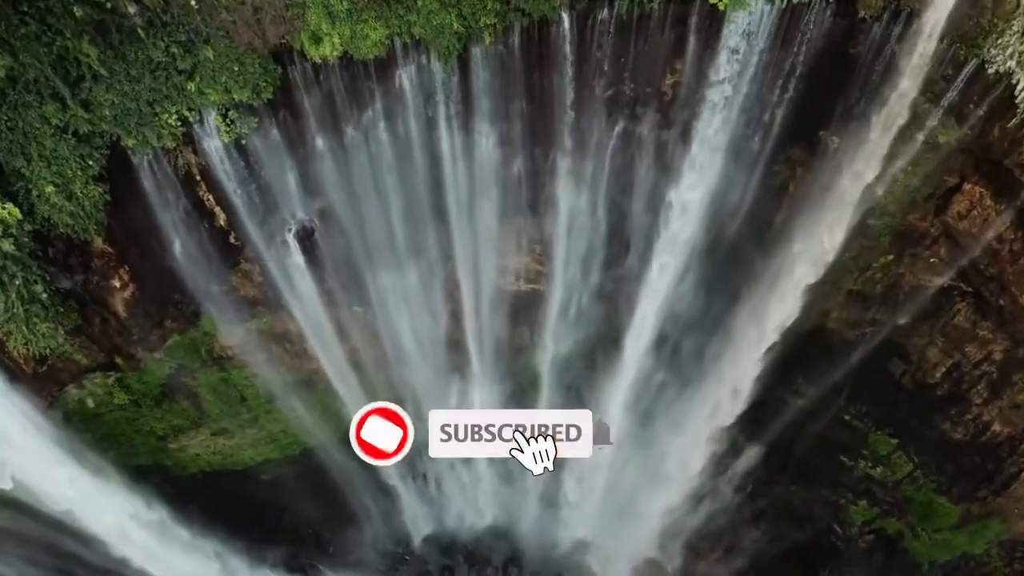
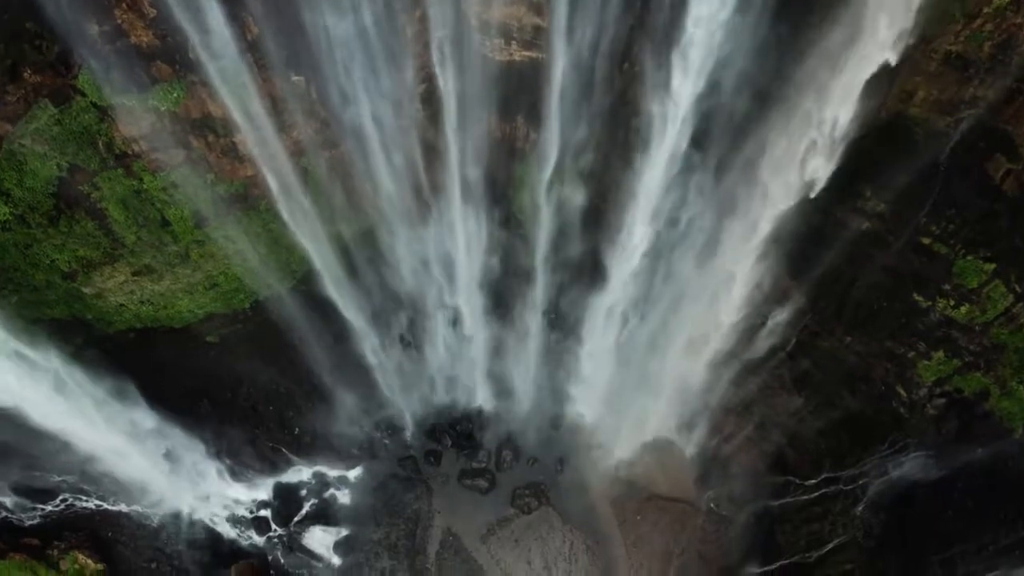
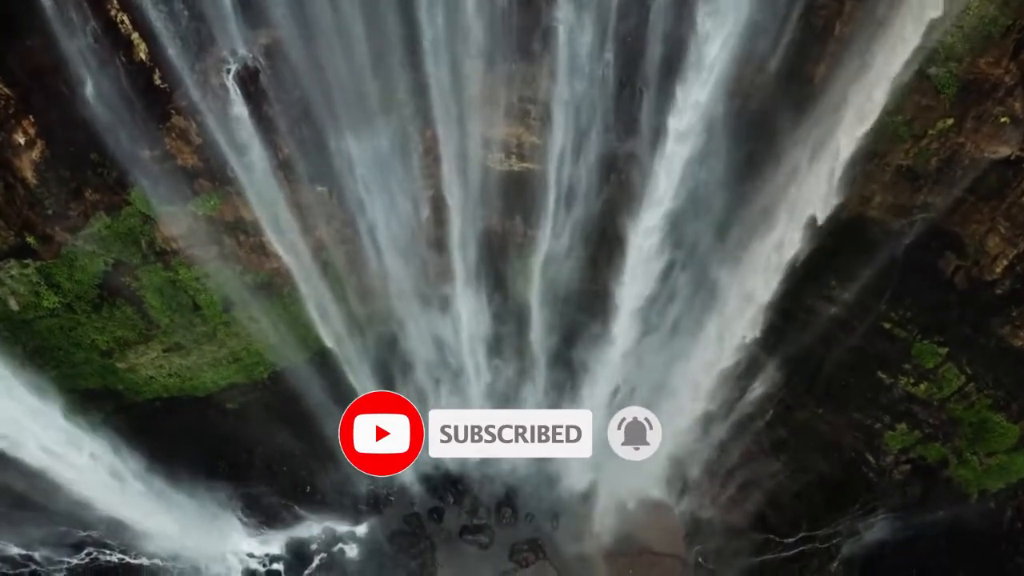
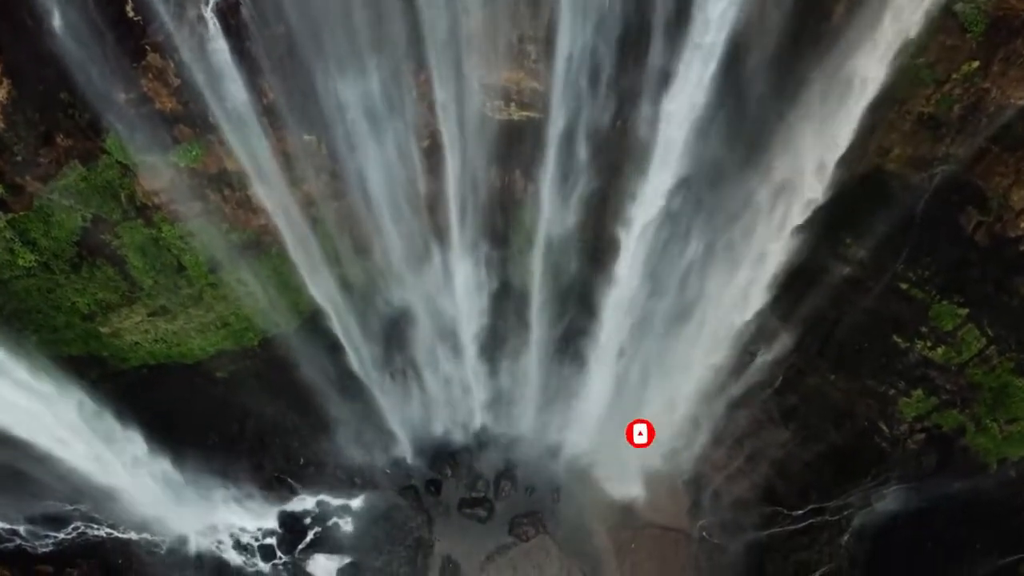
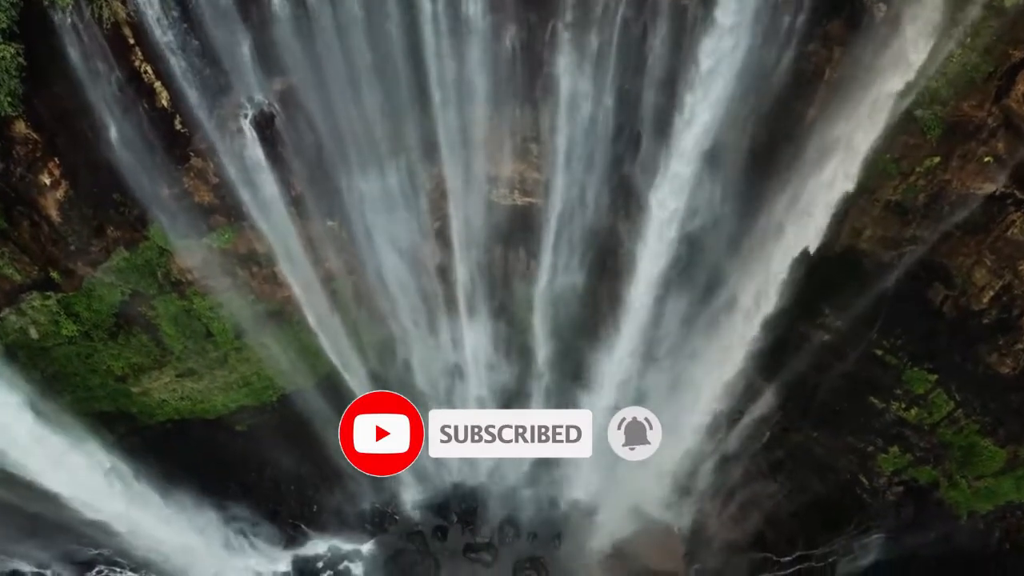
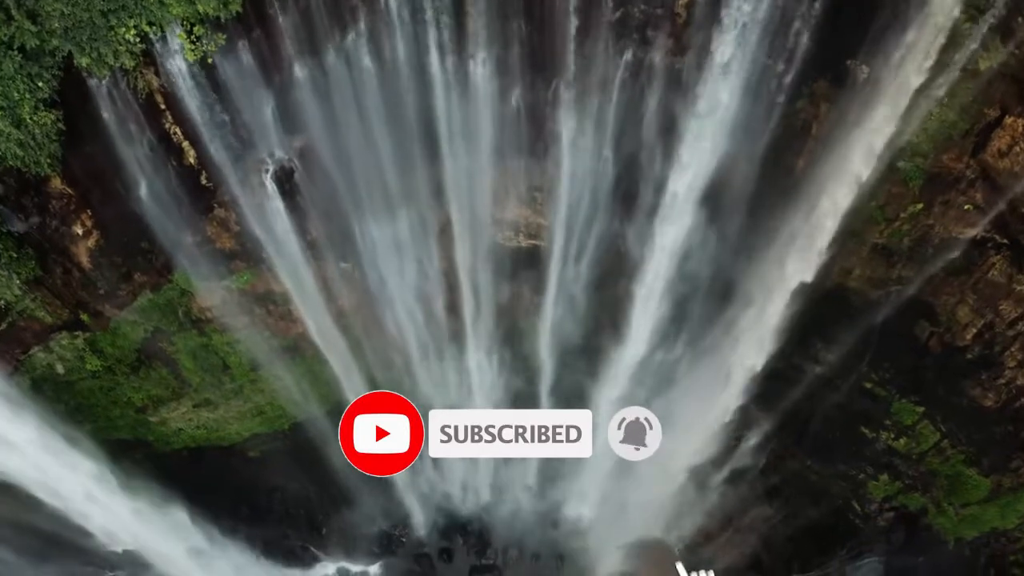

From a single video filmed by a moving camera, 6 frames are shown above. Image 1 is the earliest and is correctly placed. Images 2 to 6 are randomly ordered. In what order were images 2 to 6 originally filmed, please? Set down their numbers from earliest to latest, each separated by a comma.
6, 5, 3, 4, 2
